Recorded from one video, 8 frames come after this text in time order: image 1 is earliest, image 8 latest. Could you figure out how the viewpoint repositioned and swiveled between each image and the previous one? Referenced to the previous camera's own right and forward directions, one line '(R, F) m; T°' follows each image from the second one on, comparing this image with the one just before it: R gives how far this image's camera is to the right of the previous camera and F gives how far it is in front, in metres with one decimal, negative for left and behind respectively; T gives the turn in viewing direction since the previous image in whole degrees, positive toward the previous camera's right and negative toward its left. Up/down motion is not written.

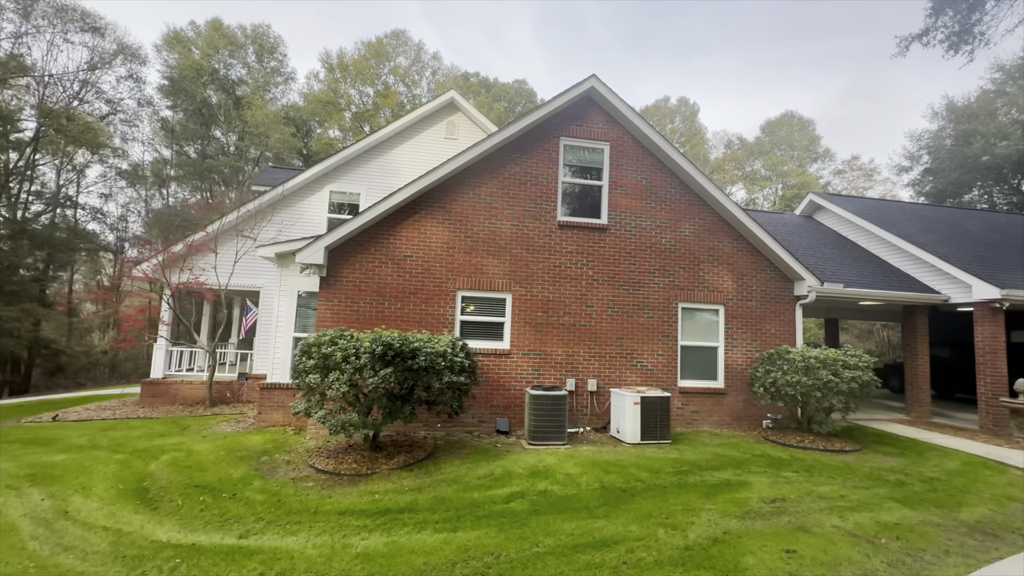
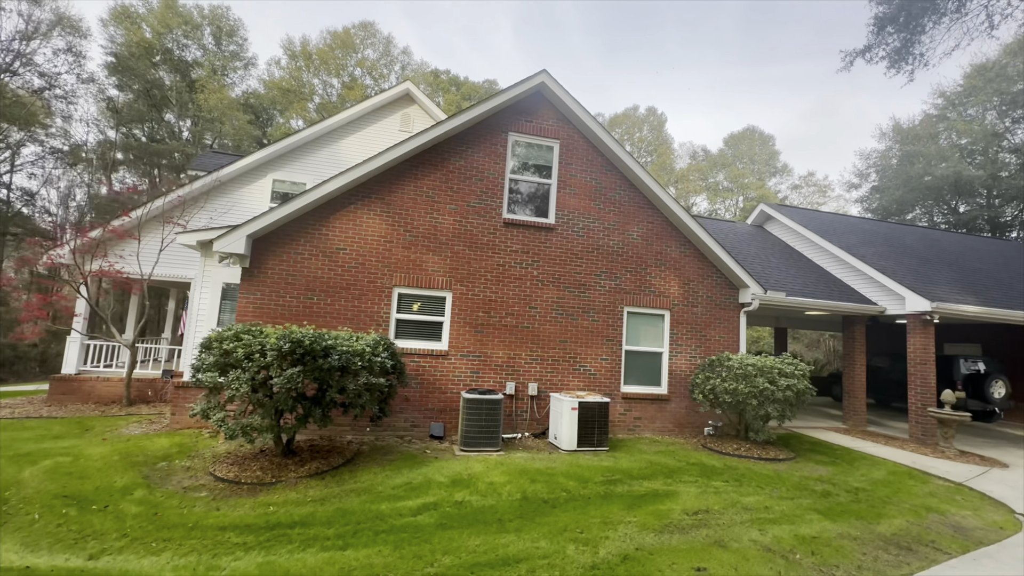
(+0.5, +0.3) m; +4°
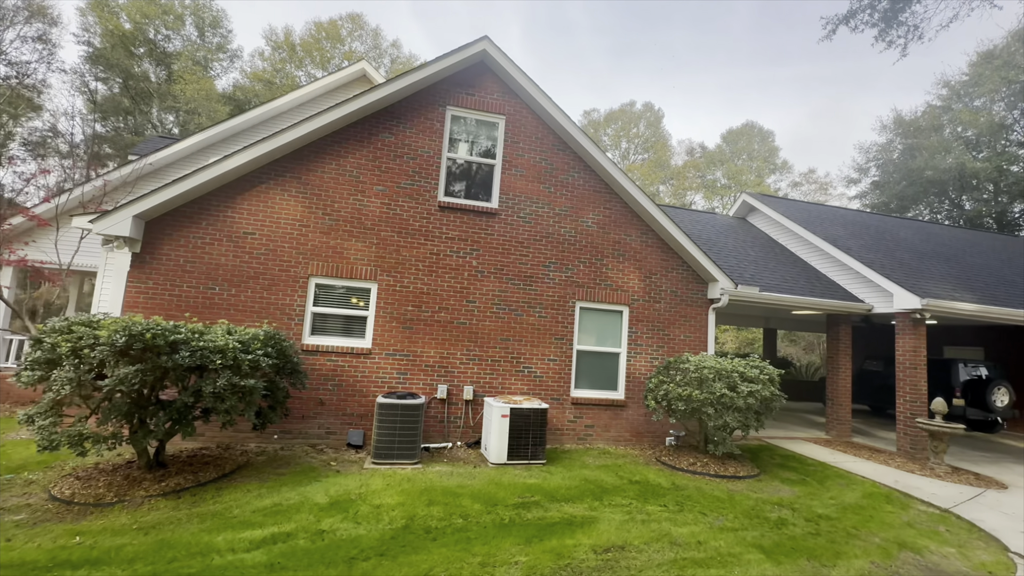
(+1.1, +0.9) m; -1°
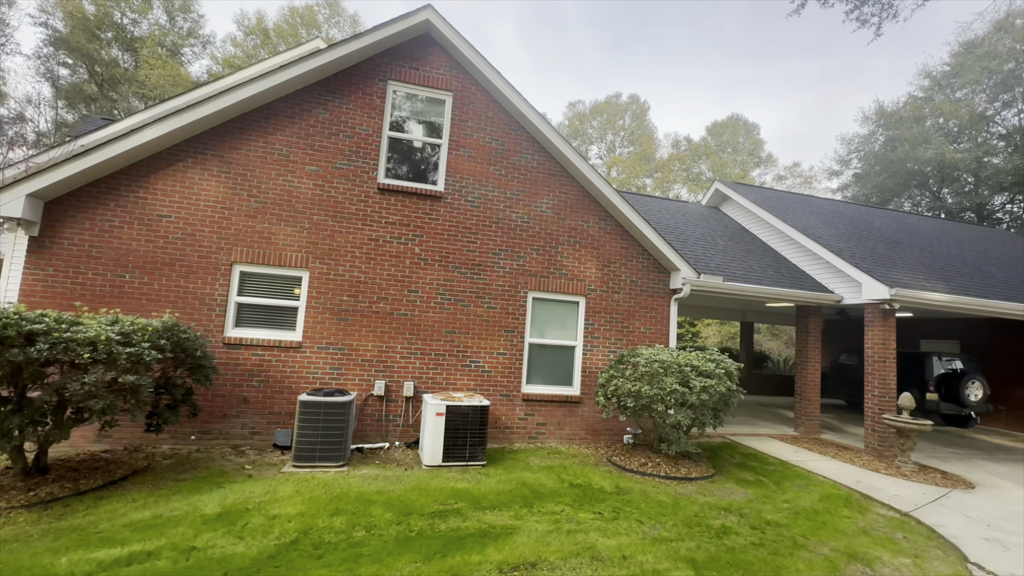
(+0.7, +0.5) m; +1°
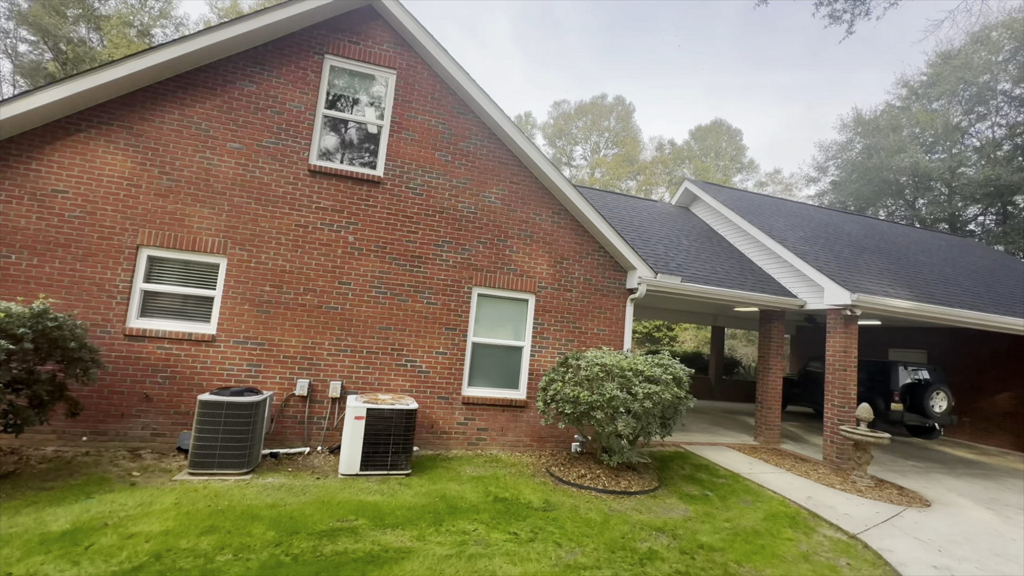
(+0.7, +0.5) m; +2°
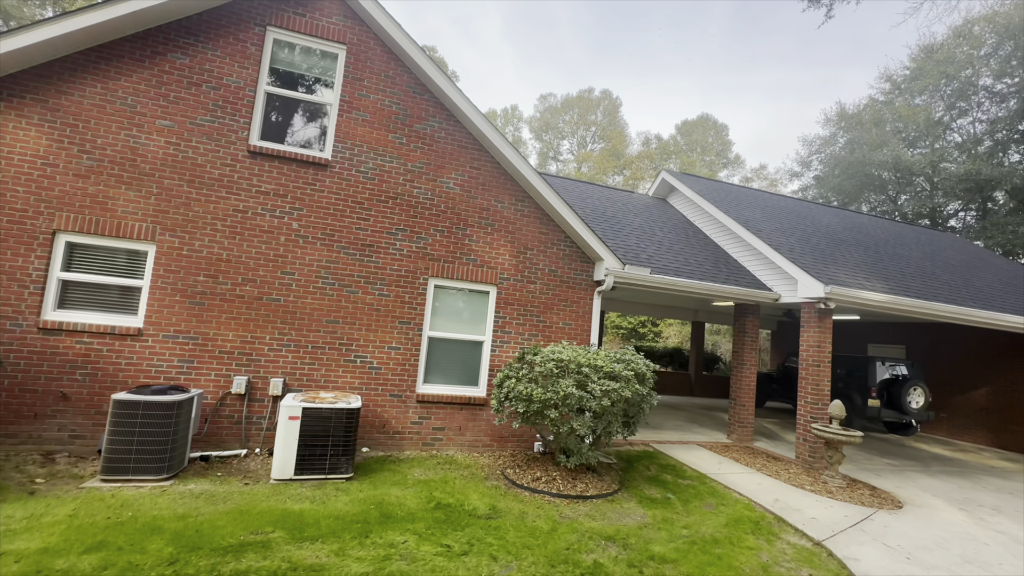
(+0.5, +0.4) m; +1°
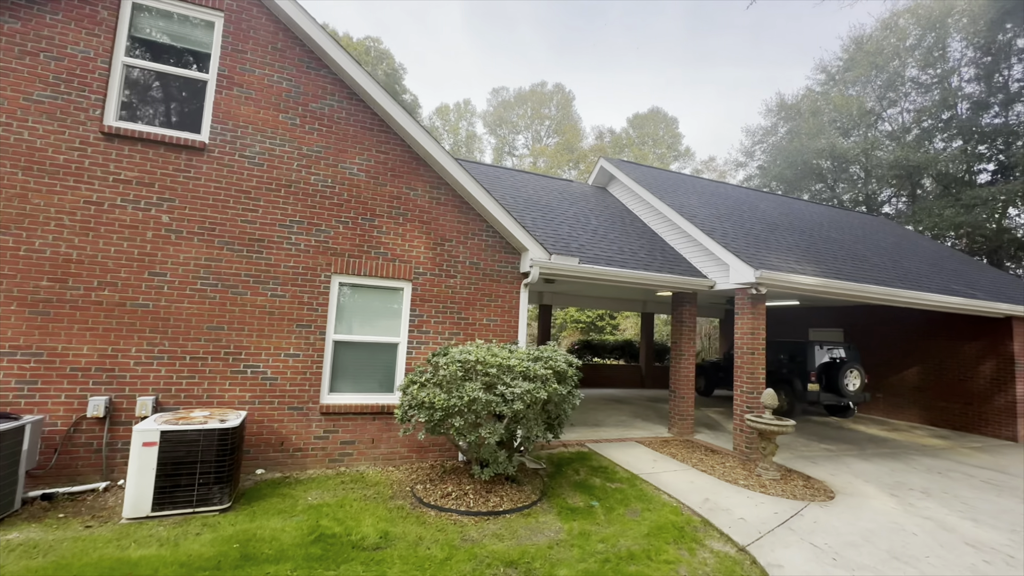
(+0.7, +0.5) m; +4°
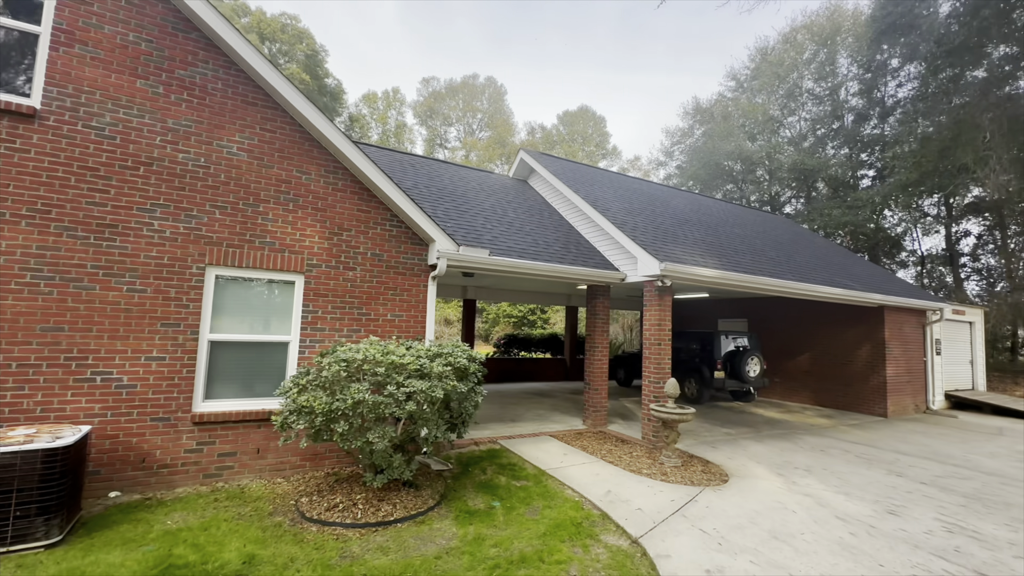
(+0.4, +0.2) m; +8°
